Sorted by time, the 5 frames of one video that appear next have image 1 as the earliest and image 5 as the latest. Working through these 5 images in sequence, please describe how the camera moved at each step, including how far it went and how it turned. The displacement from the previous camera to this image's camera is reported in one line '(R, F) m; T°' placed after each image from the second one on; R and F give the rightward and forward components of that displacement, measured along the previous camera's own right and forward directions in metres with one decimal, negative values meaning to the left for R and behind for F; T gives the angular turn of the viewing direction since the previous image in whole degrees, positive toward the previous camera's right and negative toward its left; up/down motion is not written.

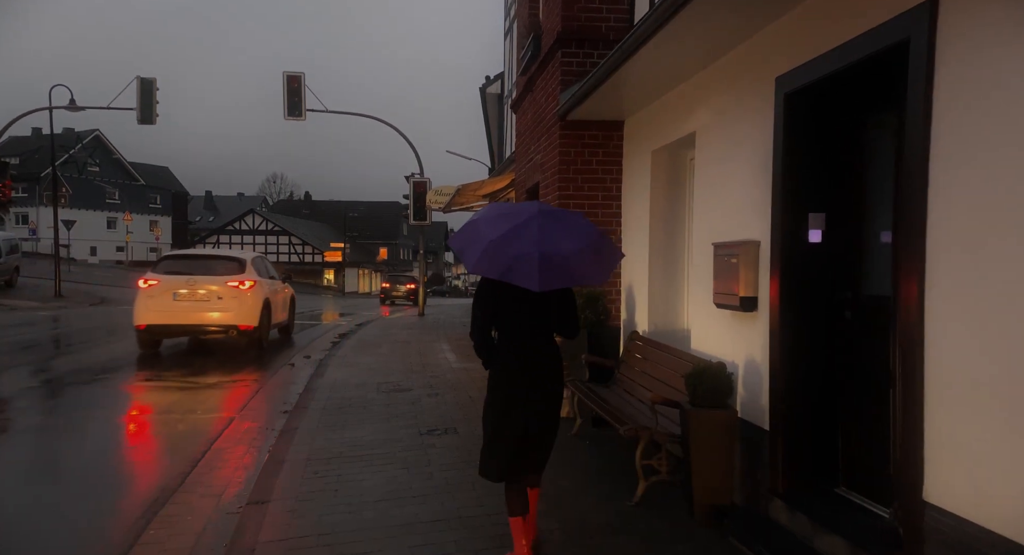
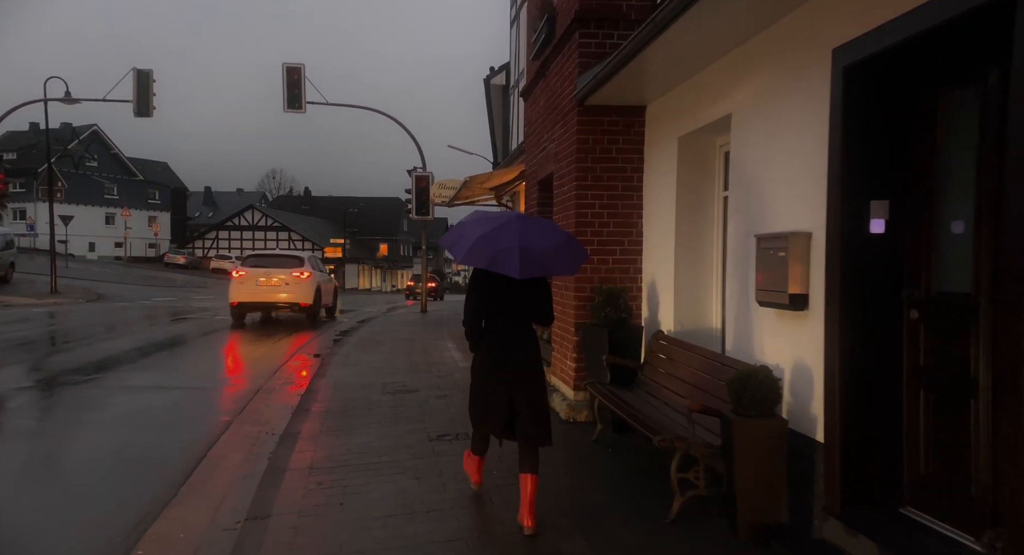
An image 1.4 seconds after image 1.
(-0.1, +0.4) m; 0°
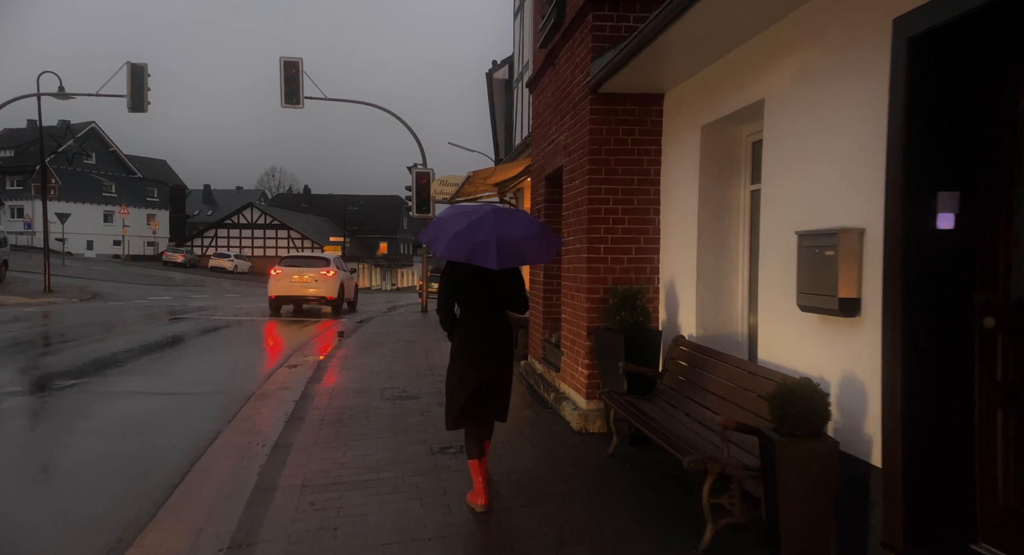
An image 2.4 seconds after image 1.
(-0.1, +0.4) m; 0°
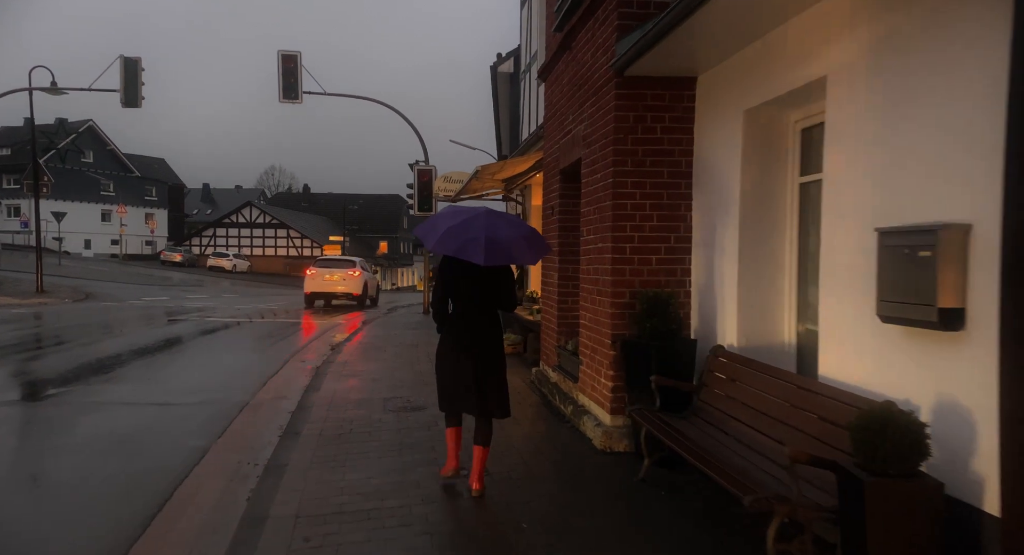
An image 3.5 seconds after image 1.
(-0.1, +0.5) m; 0°
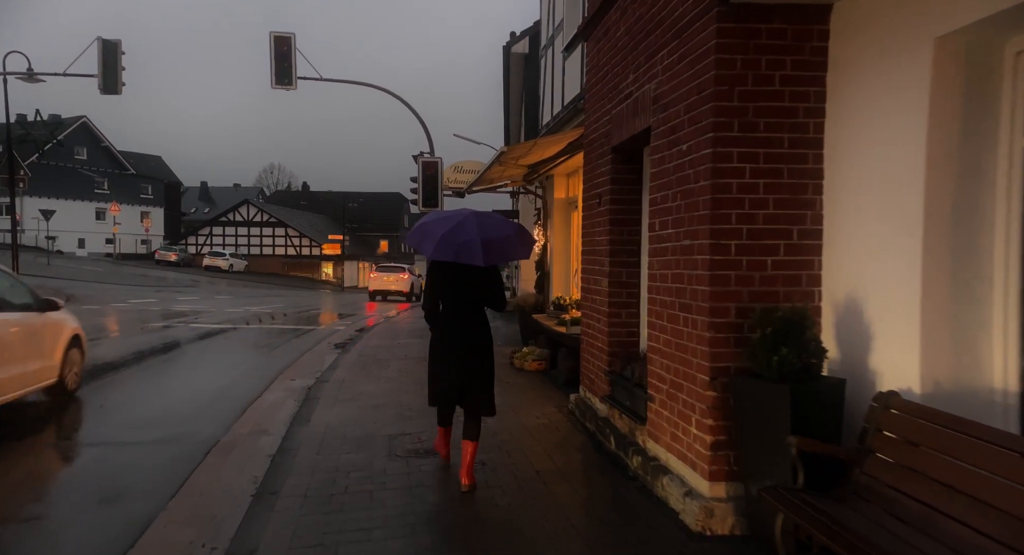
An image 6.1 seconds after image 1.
(-0.3, +1.5) m; 0°
